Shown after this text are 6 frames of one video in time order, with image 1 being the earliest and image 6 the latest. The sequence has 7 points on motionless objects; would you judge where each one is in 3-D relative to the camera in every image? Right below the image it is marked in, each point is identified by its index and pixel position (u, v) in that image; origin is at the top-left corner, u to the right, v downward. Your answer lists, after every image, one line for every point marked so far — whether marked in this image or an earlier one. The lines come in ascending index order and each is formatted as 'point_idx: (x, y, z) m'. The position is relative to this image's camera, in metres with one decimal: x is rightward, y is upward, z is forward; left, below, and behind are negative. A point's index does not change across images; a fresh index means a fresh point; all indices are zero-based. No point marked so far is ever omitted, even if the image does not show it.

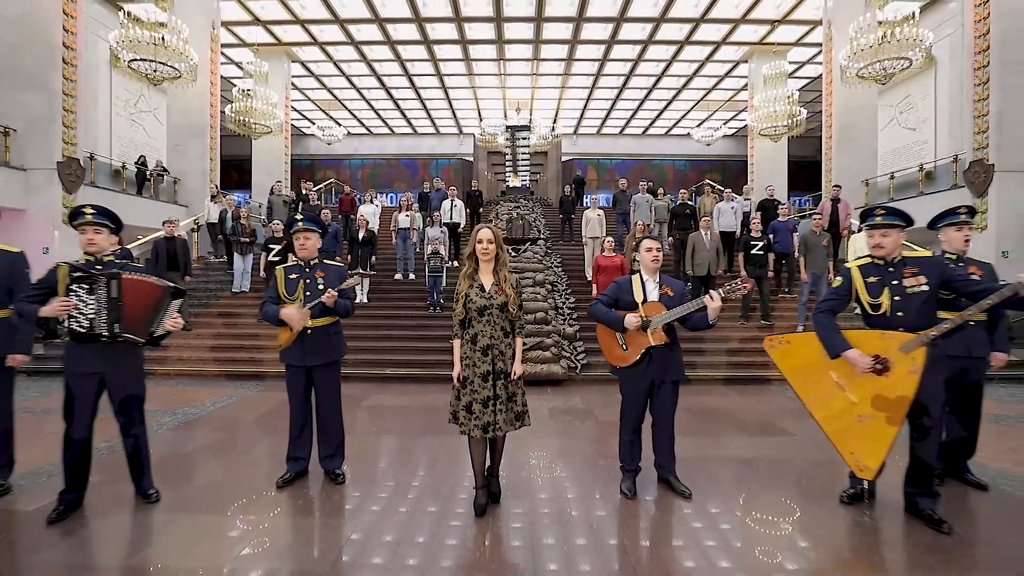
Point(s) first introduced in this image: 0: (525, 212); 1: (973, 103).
0: (+0.4, +2.1, +14.0) m
1: (+11.0, +4.4, +12.0) m
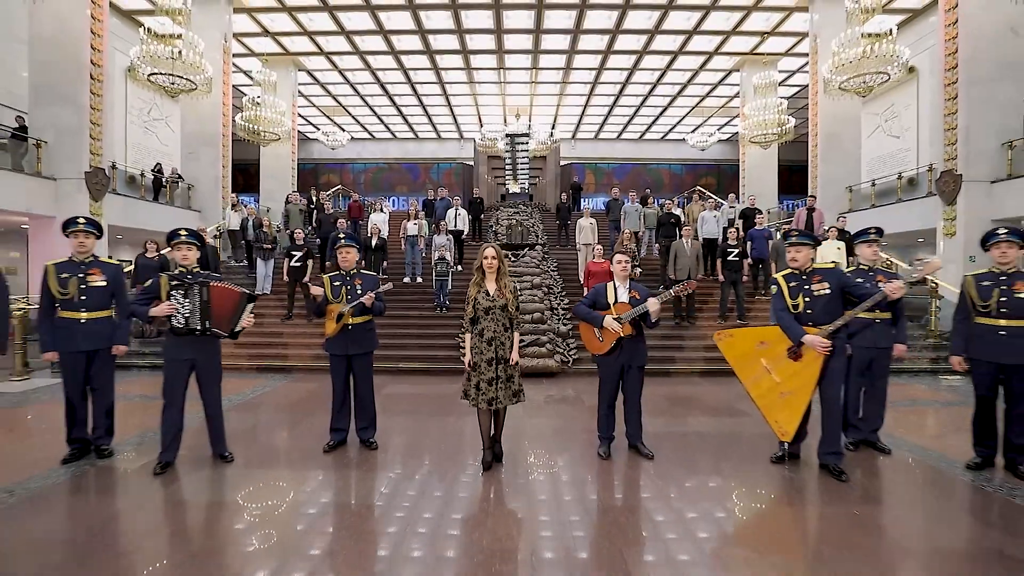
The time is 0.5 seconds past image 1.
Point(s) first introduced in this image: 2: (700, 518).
0: (+0.4, +2.1, +14.8) m
1: (+11.0, +4.3, +12.8) m
2: (+1.3, -1.6, +3.4) m
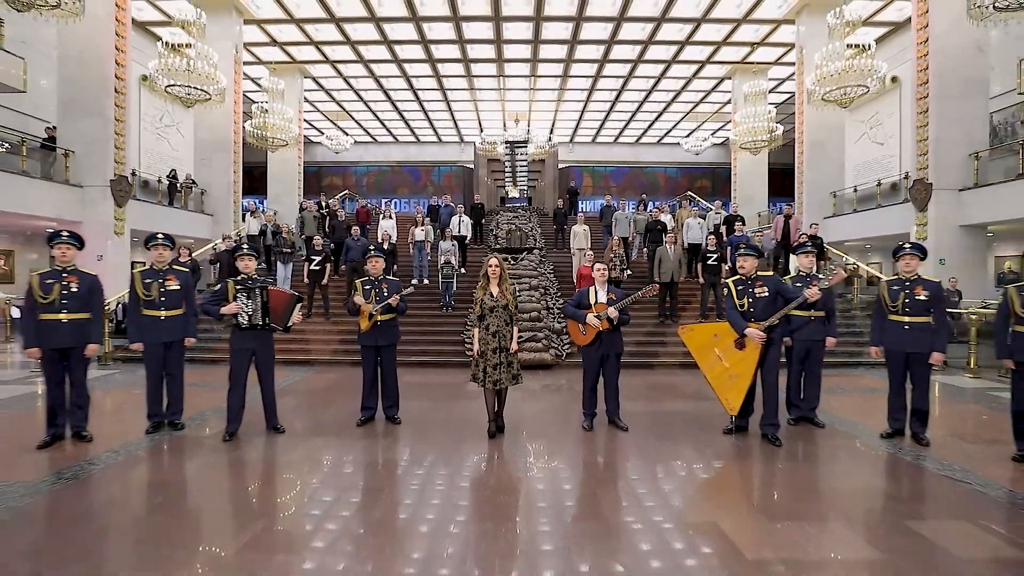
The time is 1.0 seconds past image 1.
0: (+0.3, +2.0, +15.6) m
1: (+11.0, +4.3, +13.6) m
2: (+1.3, -1.6, +4.2) m
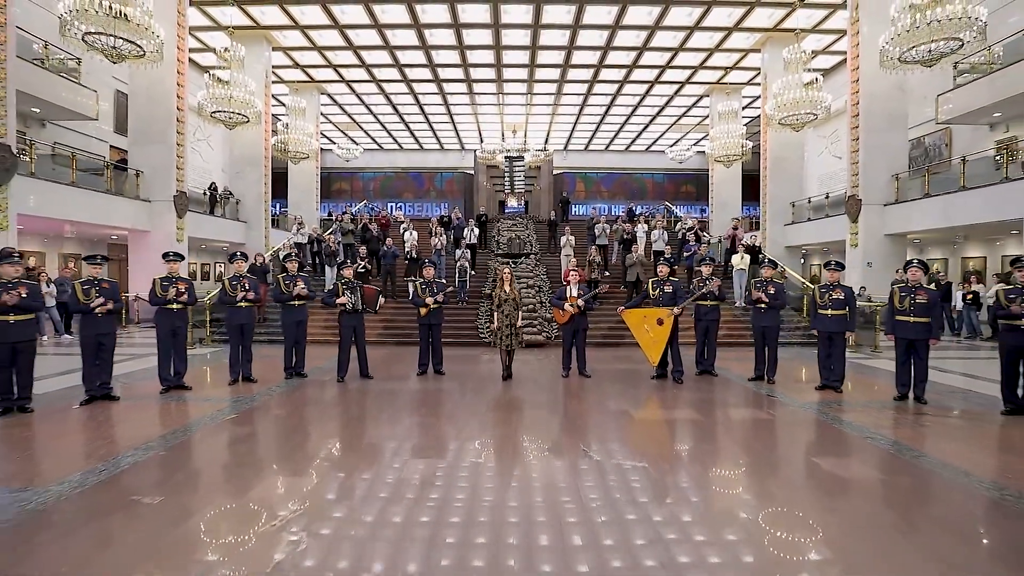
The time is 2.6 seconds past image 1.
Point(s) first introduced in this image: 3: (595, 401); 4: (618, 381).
0: (+0.3, +2.1, +18.2) m
1: (+11.0, +4.4, +16.3) m
2: (+1.4, -1.6, +6.8) m
3: (+1.2, -1.6, +7.2) m
4: (+1.7, -1.5, +8.1) m
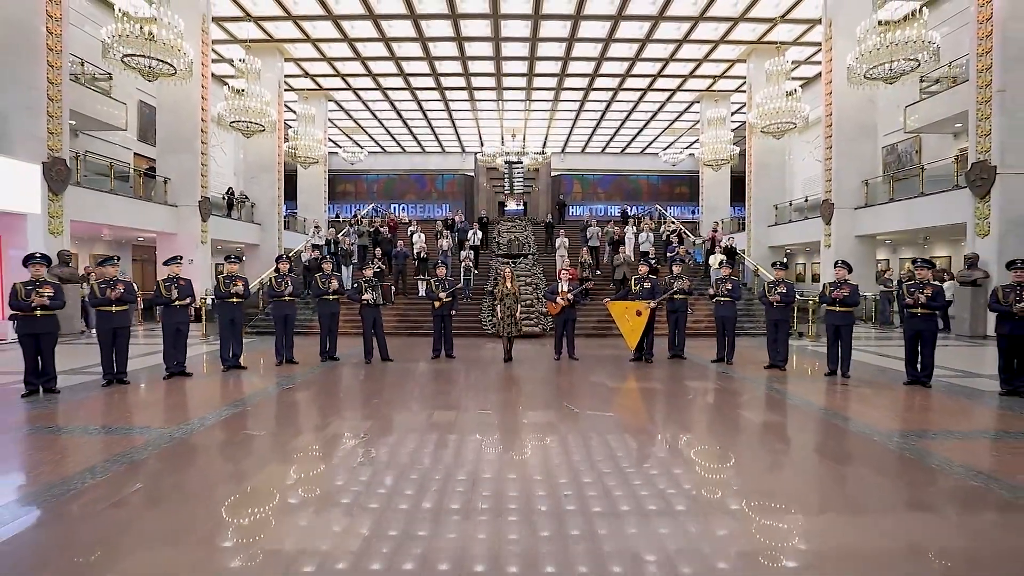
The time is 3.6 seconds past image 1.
0: (+0.3, +2.2, +19.5) m
1: (+10.9, +4.5, +17.6) m
2: (+1.4, -1.6, +8.1) m
3: (+1.2, -1.5, +8.5) m
4: (+1.7, -1.5, +9.4) m
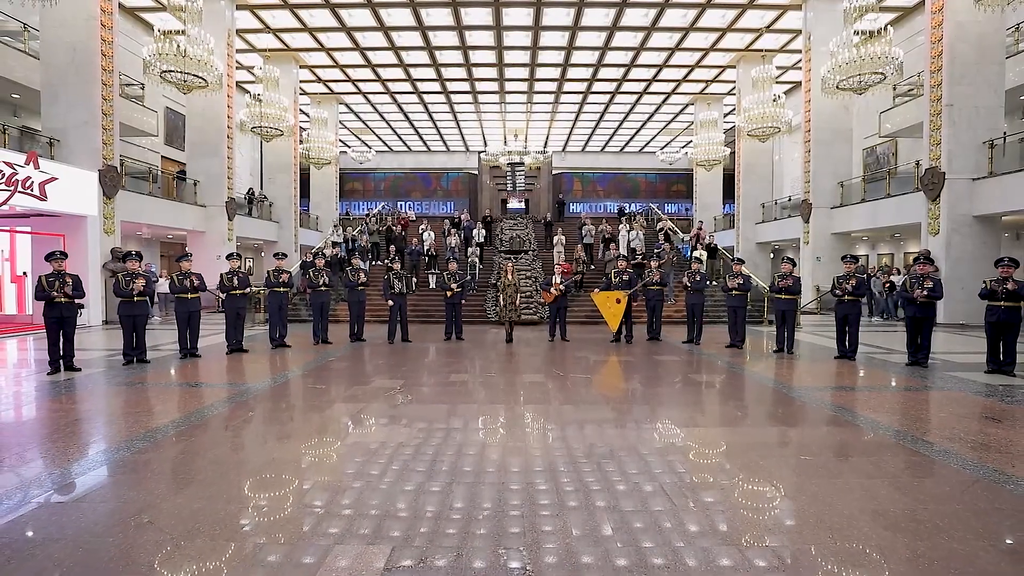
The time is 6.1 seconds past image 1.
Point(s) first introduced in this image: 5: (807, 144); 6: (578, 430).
0: (+0.4, +2.4, +20.9) m
1: (+11.0, +4.7, +18.9) m
2: (+1.4, -1.4, +9.6) m
3: (+1.2, -1.4, +9.9) m
4: (+1.7, -1.3, +10.8) m
5: (+11.1, +5.5, +18.9) m
6: (+0.8, -1.7, +5.9) m
